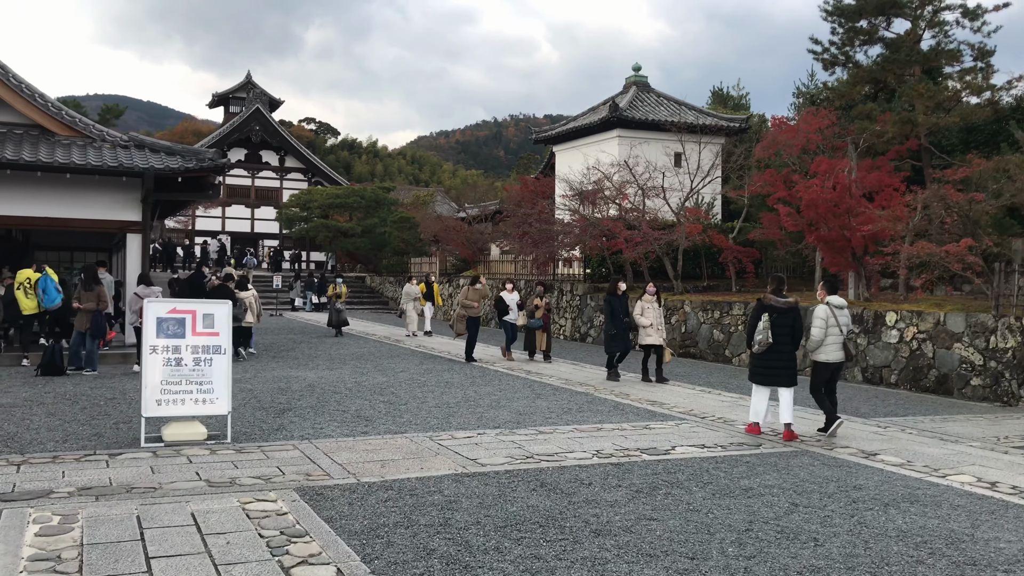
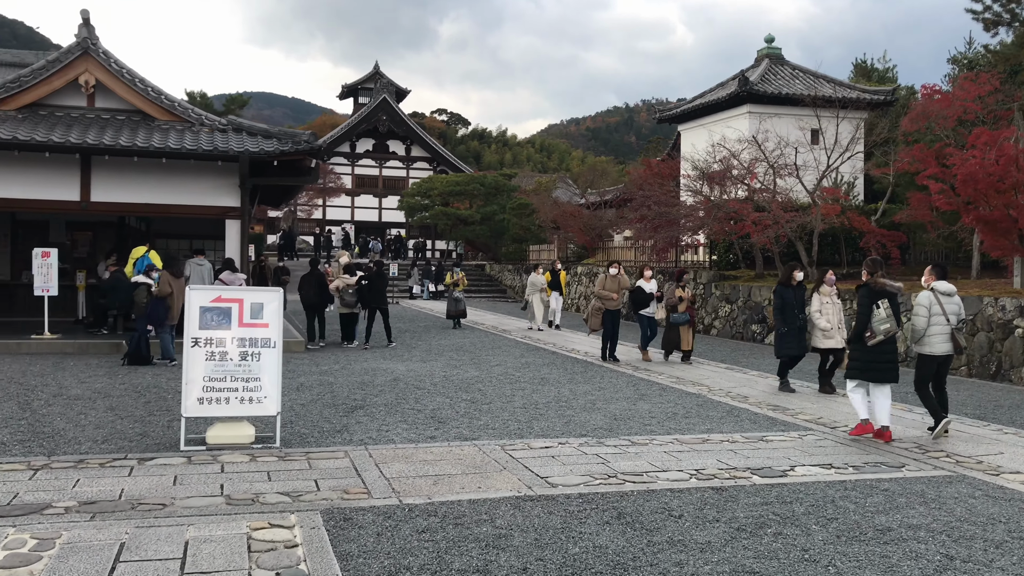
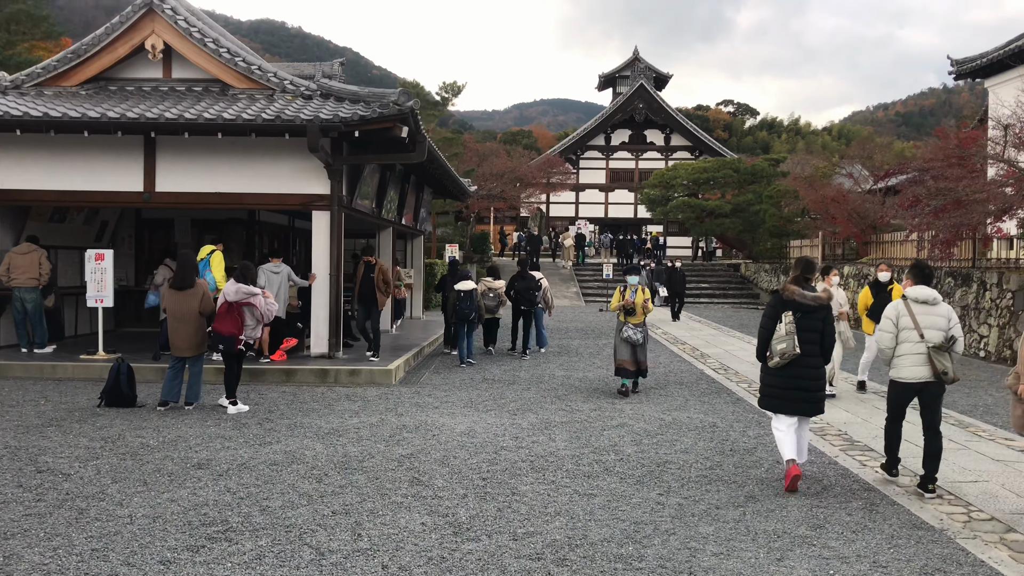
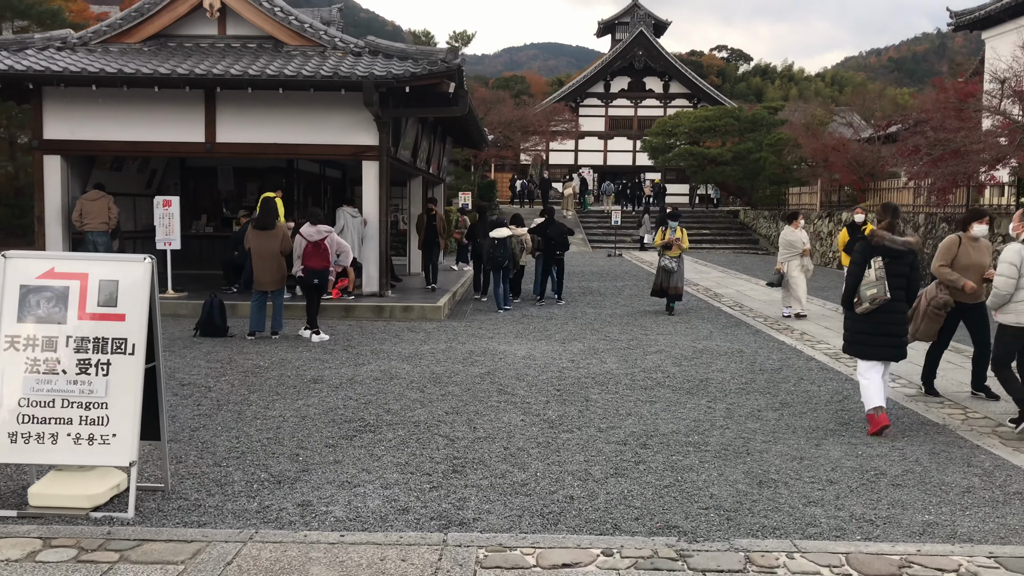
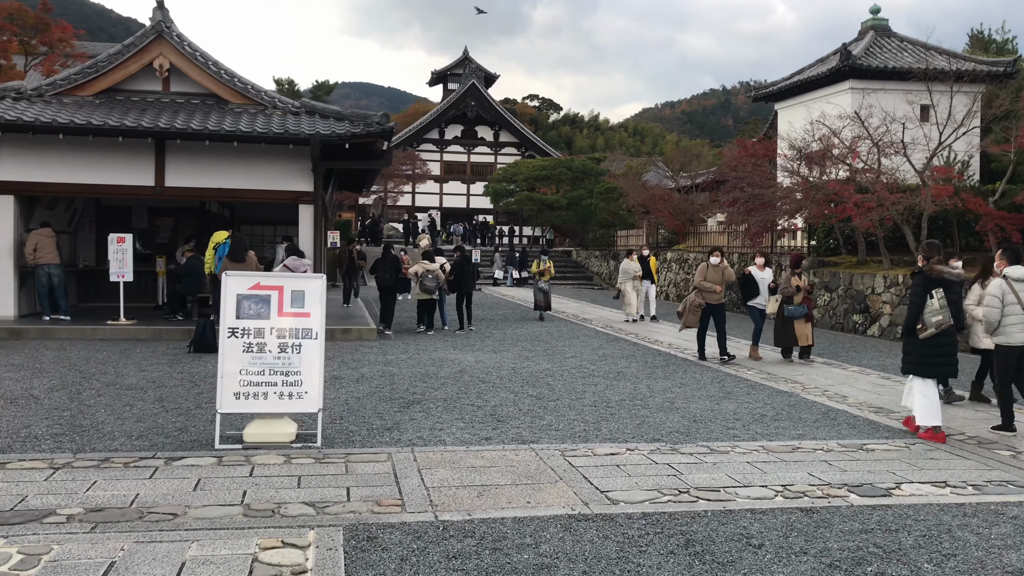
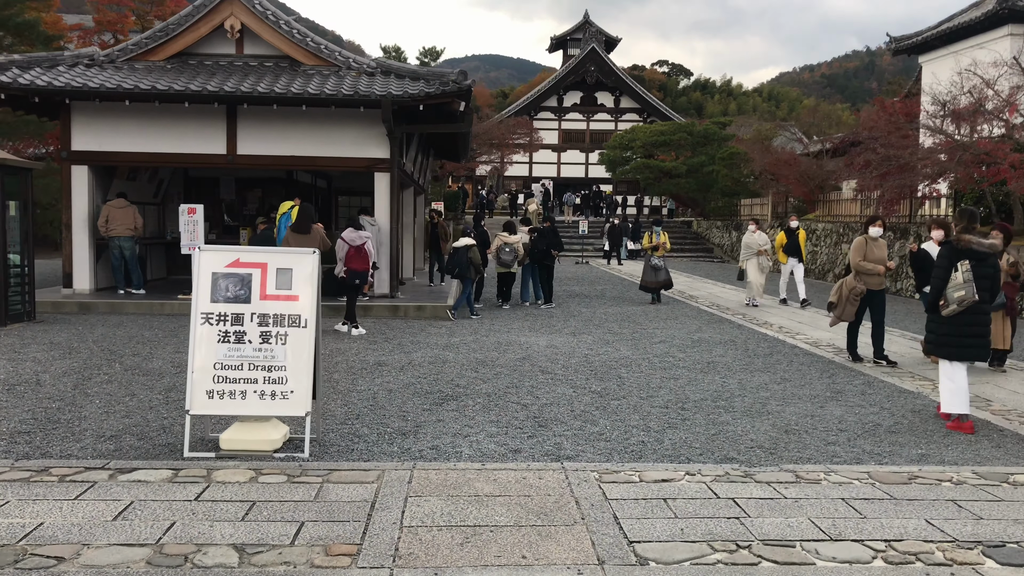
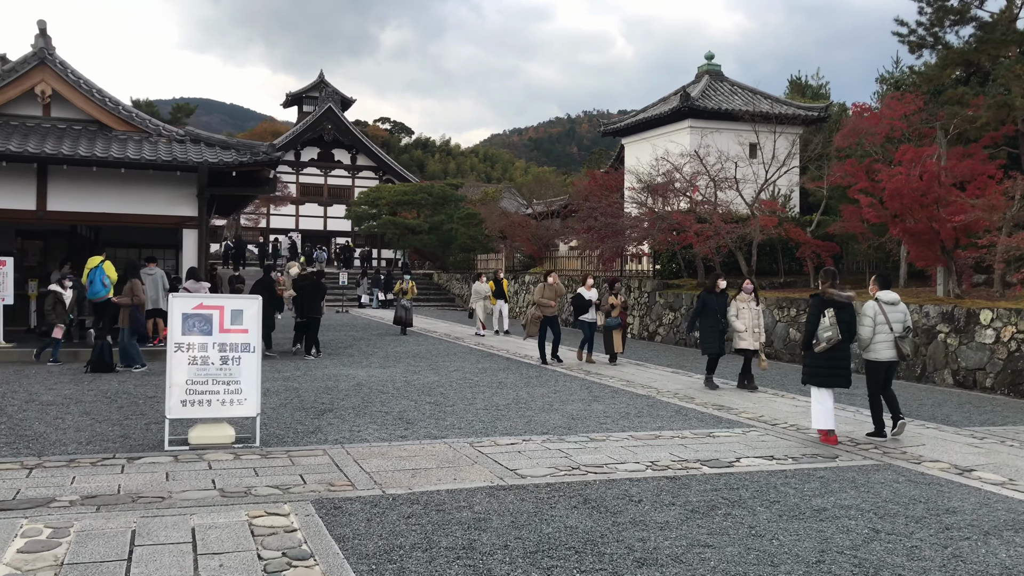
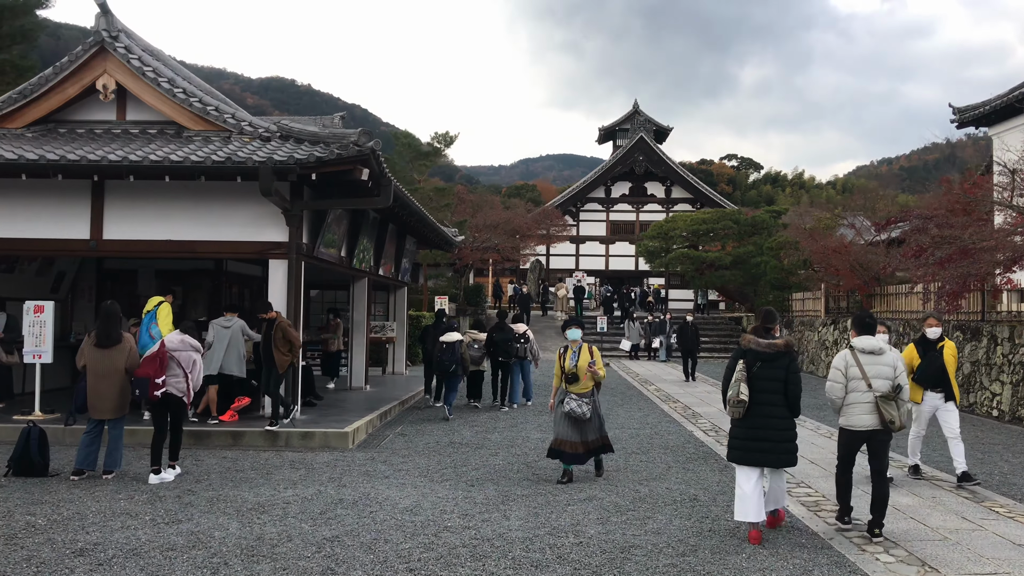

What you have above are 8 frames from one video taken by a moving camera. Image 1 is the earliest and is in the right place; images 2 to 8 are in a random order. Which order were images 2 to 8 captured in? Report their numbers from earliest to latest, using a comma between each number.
7, 2, 5, 6, 4, 3, 8
